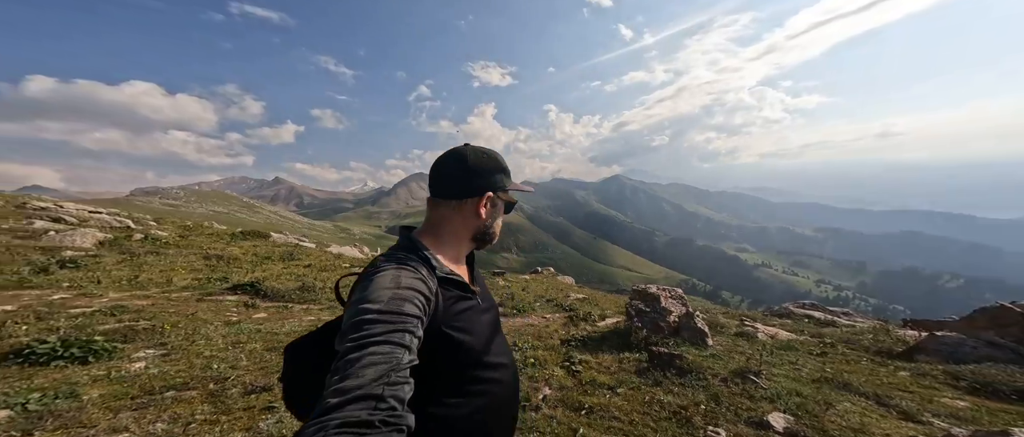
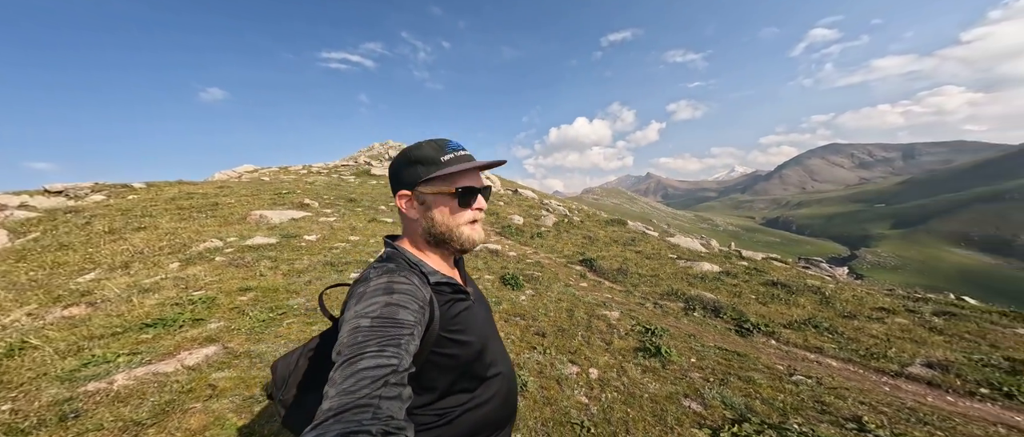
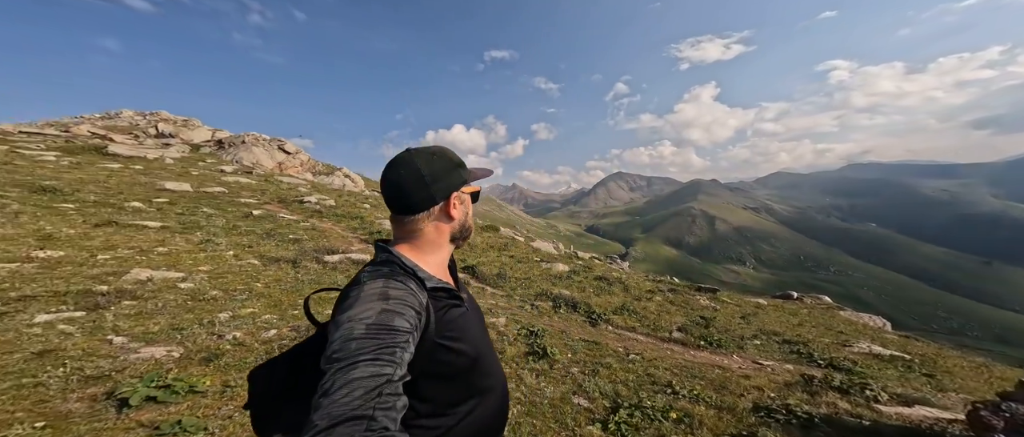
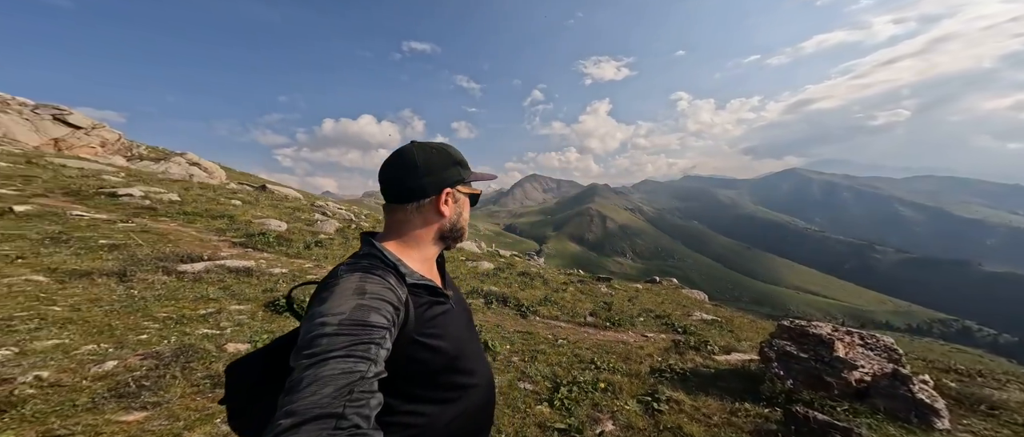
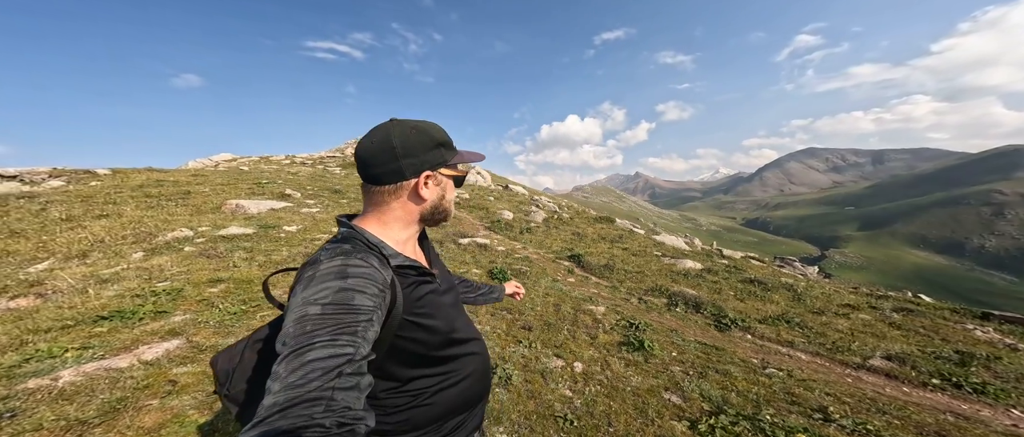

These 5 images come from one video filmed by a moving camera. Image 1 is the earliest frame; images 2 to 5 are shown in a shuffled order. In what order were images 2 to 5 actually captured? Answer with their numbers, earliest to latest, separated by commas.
4, 3, 2, 5
